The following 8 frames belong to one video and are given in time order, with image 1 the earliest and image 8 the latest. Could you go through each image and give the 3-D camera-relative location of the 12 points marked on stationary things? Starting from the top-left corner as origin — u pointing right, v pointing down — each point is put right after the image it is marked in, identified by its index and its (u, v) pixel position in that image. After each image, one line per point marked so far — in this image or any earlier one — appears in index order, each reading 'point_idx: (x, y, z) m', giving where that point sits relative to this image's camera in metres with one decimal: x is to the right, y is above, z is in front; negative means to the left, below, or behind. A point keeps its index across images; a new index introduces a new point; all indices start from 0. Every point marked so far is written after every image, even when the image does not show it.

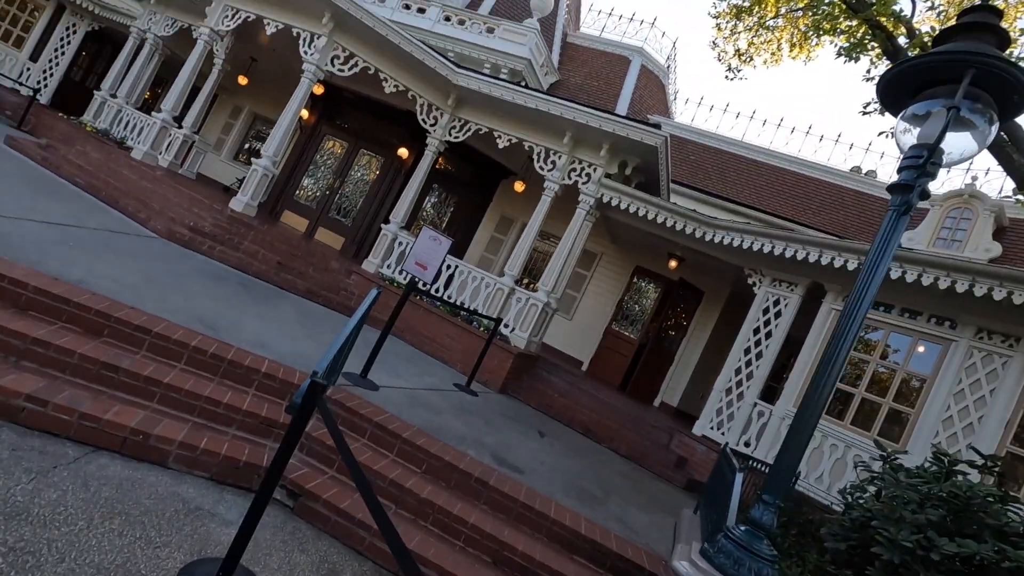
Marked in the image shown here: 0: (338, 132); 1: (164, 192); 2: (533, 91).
0: (-3.6, +3.2, +11.1) m
1: (-4.8, +1.3, +7.4) m
2: (+0.3, +2.8, +7.7) m
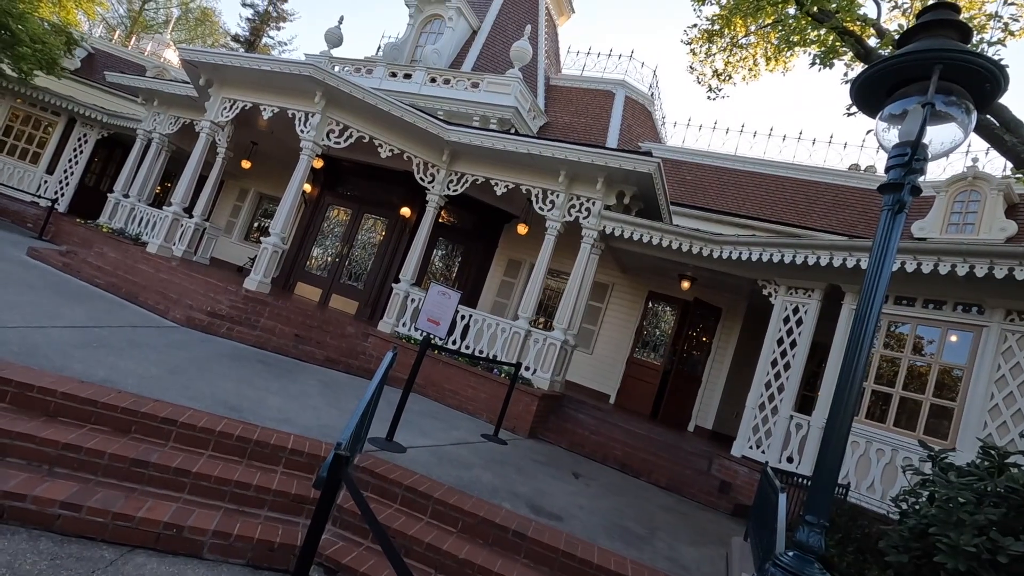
0: (-3.7, +1.9, +11.4) m
1: (-4.7, +0.1, +7.6) m
2: (+0.2, +2.2, +7.9) m
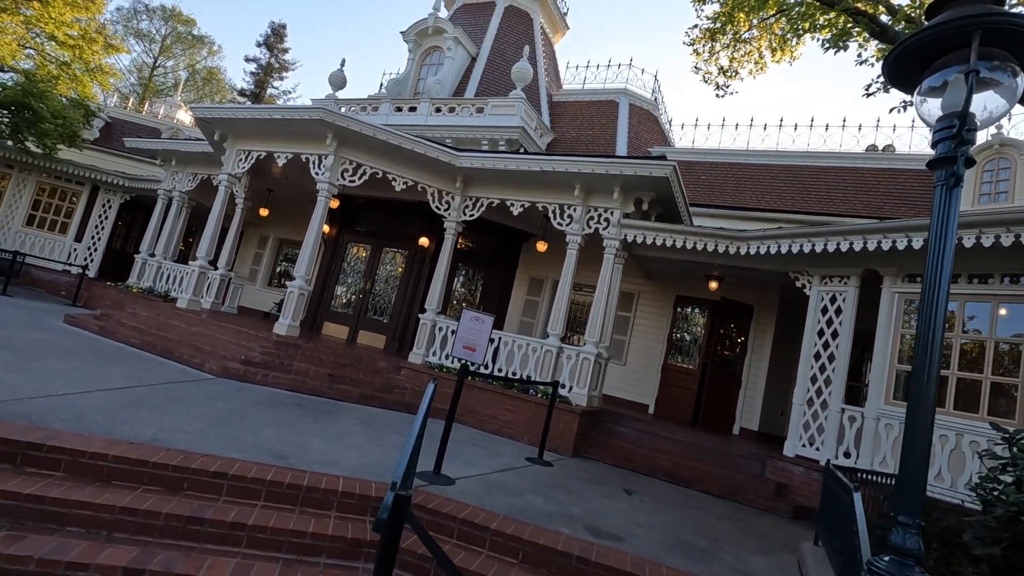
0: (-3.3, +1.1, +11.5) m
1: (-4.3, -0.7, +7.7) m
2: (+0.3, +2.0, +7.9) m
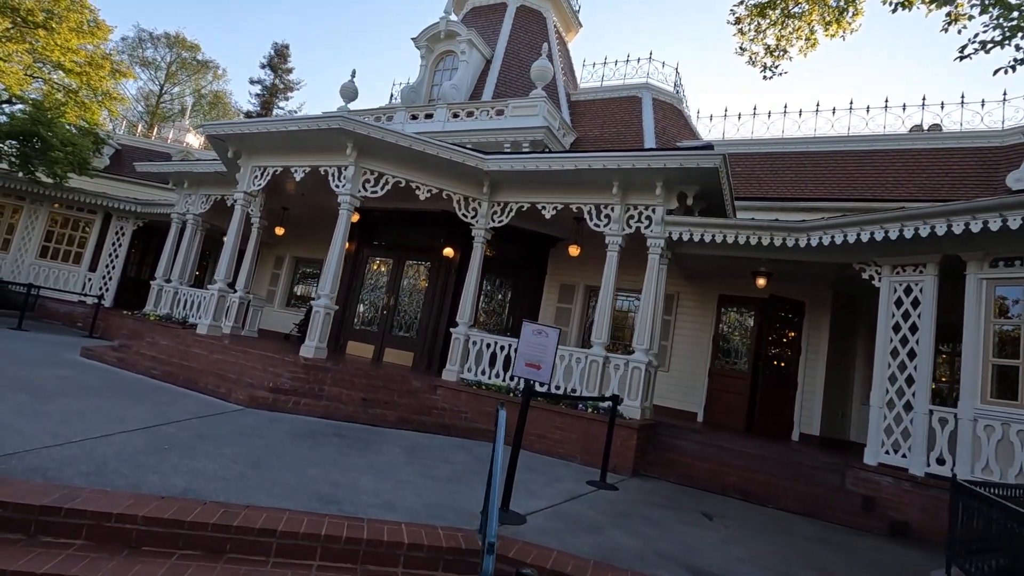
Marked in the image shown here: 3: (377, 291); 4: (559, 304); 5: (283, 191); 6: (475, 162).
0: (-2.7, +0.8, +11.1) m
1: (-3.7, -1.0, +7.3) m
2: (+0.8, +1.9, +7.4) m
3: (-2.8, -0.1, +10.9) m
4: (+0.9, -0.3, +10.7) m
5: (-4.8, +2.0, +11.1) m
6: (-0.6, +1.9, +8.0) m
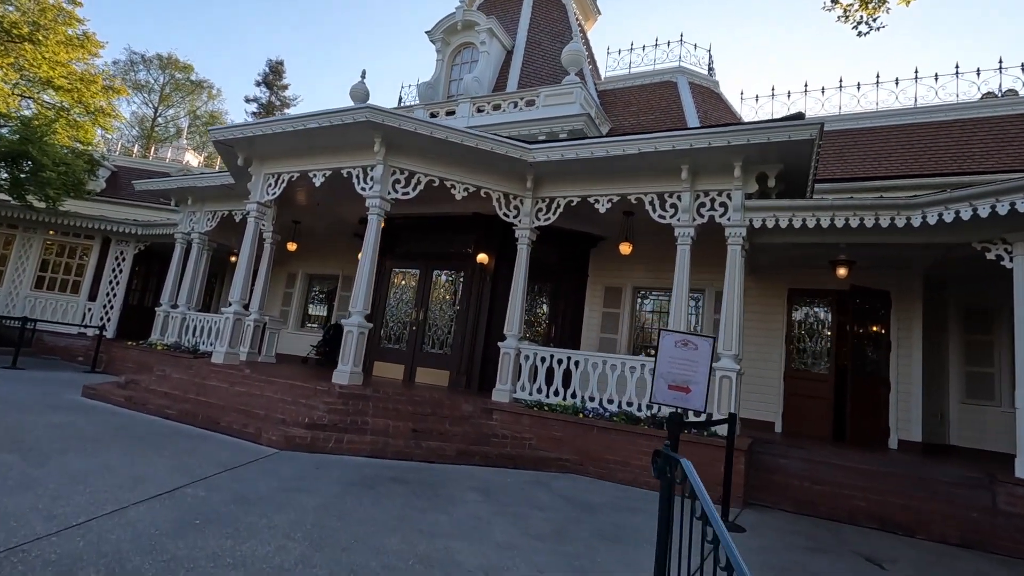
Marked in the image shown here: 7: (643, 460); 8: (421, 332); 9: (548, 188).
0: (-2.0, +0.5, +10.2) m
1: (-2.9, -1.2, +6.3) m
2: (+1.4, +1.9, +6.5) m
3: (-2.0, -0.3, +10.0) m
4: (+1.7, -0.4, +9.8) m
5: (-4.1, +1.6, +10.2) m
6: (+0.1, +1.8, +7.1) m
7: (+1.4, -1.8, +5.6) m
8: (-1.6, -0.8, +9.7) m
9: (+0.5, +1.4, +7.6) m
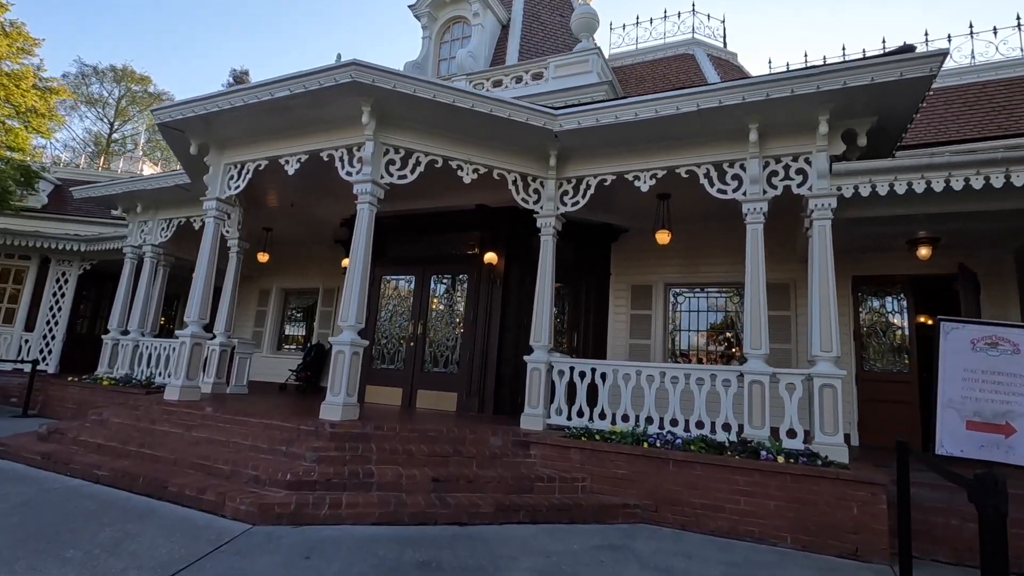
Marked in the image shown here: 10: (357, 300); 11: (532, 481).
0: (-1.8, +0.3, +8.7) m
1: (-2.5, -1.3, +4.8) m
2: (+1.7, +1.9, +5.2) m
3: (-1.8, -0.5, +8.5) m
4: (+1.9, -0.4, +8.4) m
5: (-4.0, +1.4, +8.7) m
6: (+0.3, +1.8, +5.7) m
7: (+1.8, -1.7, +4.3) m
8: (-1.4, -0.9, +8.2) m
9: (+0.8, +1.4, +6.3) m
10: (-1.6, -0.1, +5.5) m
11: (+0.2, -1.7, +4.7) m
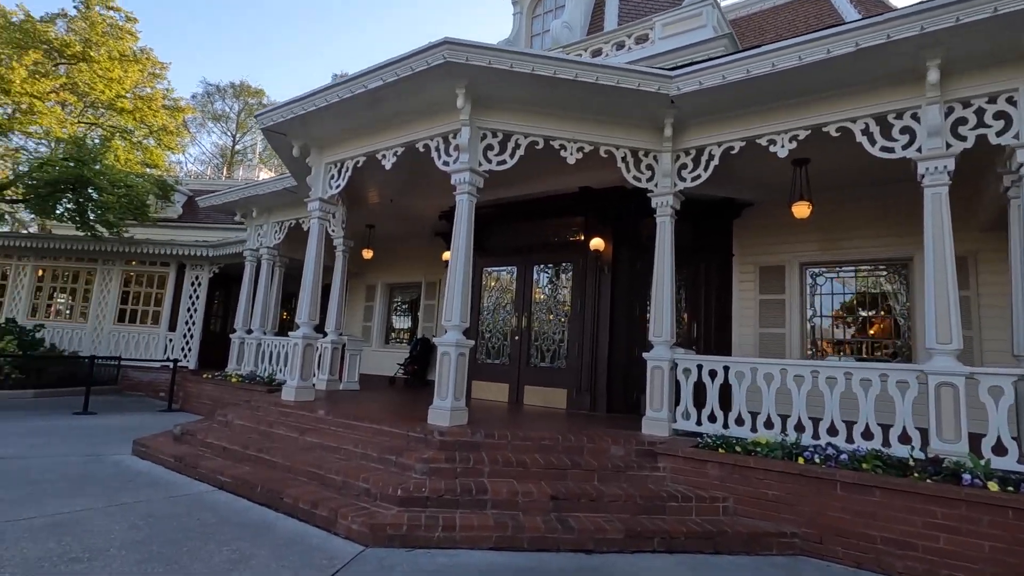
0: (-0.2, +0.5, +8.3) m
1: (-1.5, -1.4, +4.7) m
2: (+2.6, +2.1, +4.2) m
3: (-0.1, -0.4, +8.2) m
4: (+3.5, -0.1, +7.4) m
5: (-2.4, +1.4, +8.7) m
6: (+1.3, +1.9, +5.0) m
7: (+2.7, -1.6, +3.4) m
8: (+0.2, -0.8, +7.8) m
9: (+1.9, +1.6, +5.5) m
10: (-0.5, -0.1, +5.2) m
11: (+1.2, -1.6, +4.1) m
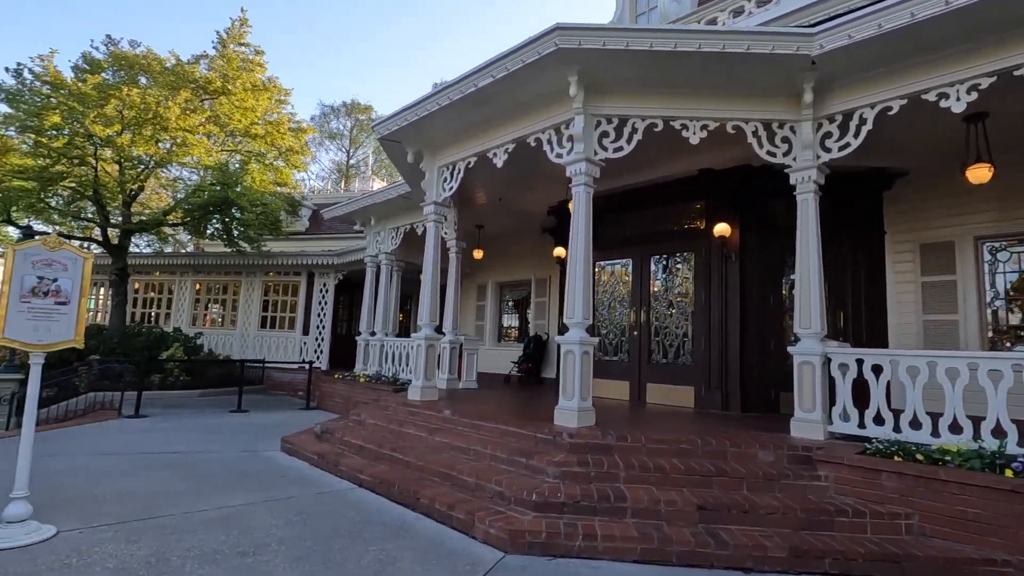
0: (+1.5, +0.6, +8.0) m
1: (-0.4, -1.4, +4.7) m
2: (+3.4, +2.2, +3.5) m
3: (+1.6, -0.3, +7.8) m
4: (+5.0, +0.1, +6.4) m
5: (-0.6, +1.4, +8.8) m
6: (+2.3, +2.0, +4.4) m
7: (+3.5, -1.4, +2.6) m
8: (+1.9, -0.7, +7.4) m
9: (+3.0, +1.7, +4.8) m
10: (+0.7, 0.0, +5.0) m
11: (+2.1, -1.5, +3.6) m
